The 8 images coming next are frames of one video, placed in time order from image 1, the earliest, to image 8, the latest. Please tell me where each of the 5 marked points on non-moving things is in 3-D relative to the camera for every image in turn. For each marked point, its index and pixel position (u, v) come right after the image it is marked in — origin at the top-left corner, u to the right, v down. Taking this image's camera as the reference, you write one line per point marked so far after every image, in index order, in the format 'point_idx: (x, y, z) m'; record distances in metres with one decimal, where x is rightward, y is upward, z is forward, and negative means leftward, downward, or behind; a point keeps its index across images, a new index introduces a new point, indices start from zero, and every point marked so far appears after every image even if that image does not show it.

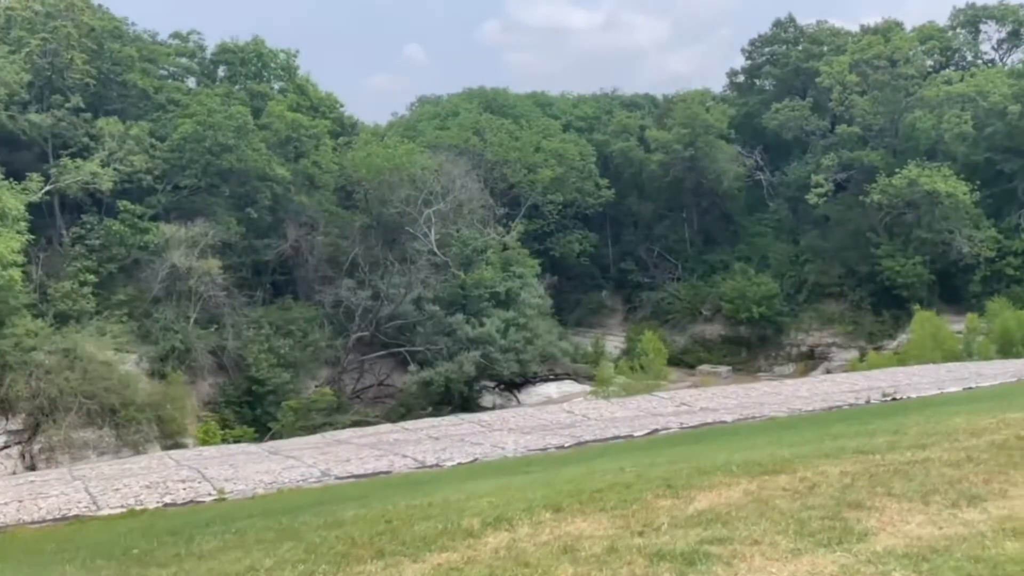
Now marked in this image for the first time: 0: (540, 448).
0: (+0.4, -2.4, +12.0) m
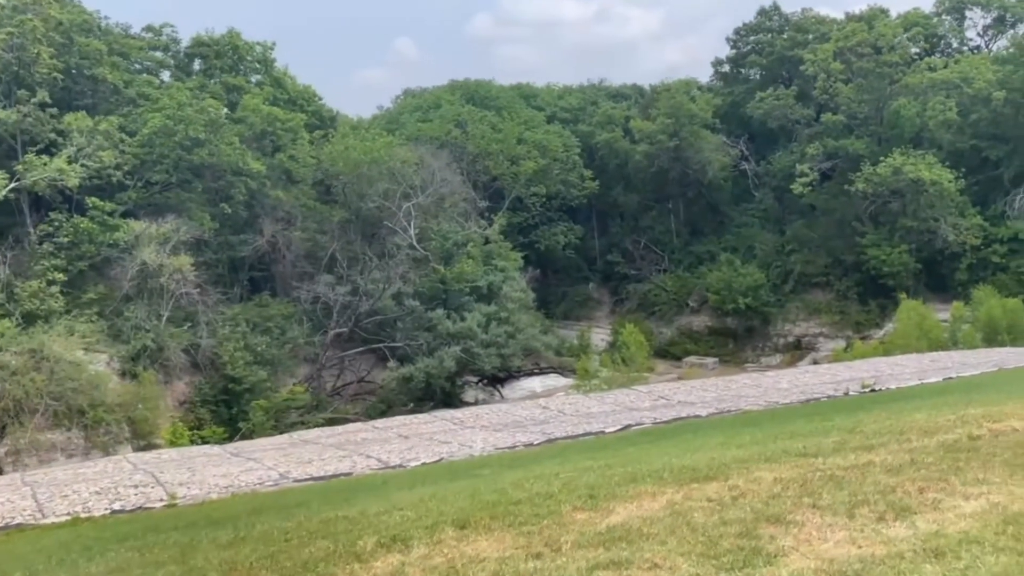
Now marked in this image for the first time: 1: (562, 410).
0: (-0.1, -2.3, +11.7) m
1: (+1.0, -2.4, +15.9) m
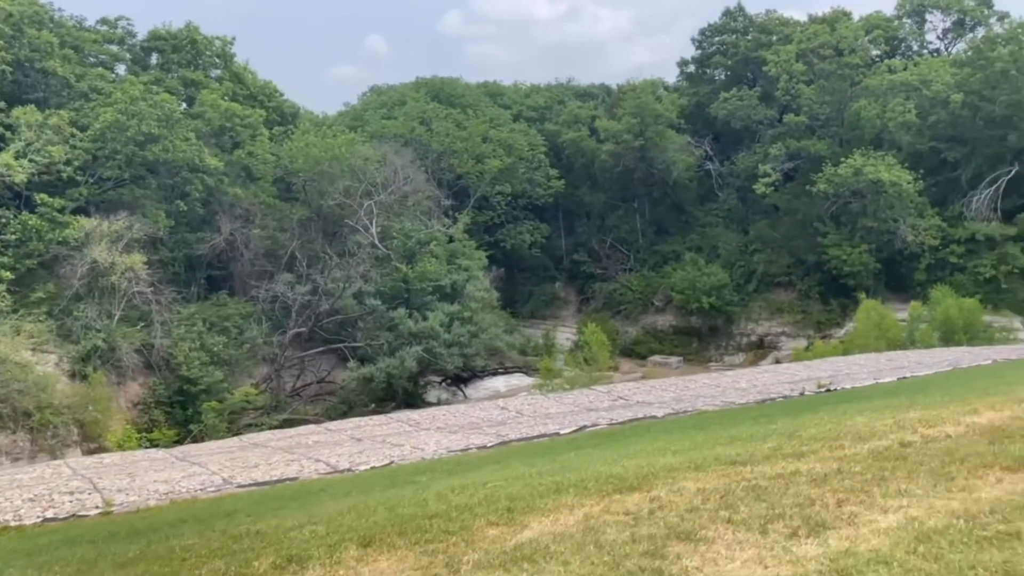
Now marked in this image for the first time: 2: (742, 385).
0: (-0.7, -2.3, +11.5) m
1: (+0.2, -2.4, +15.8) m
2: (+5.2, -2.2, +17.9) m
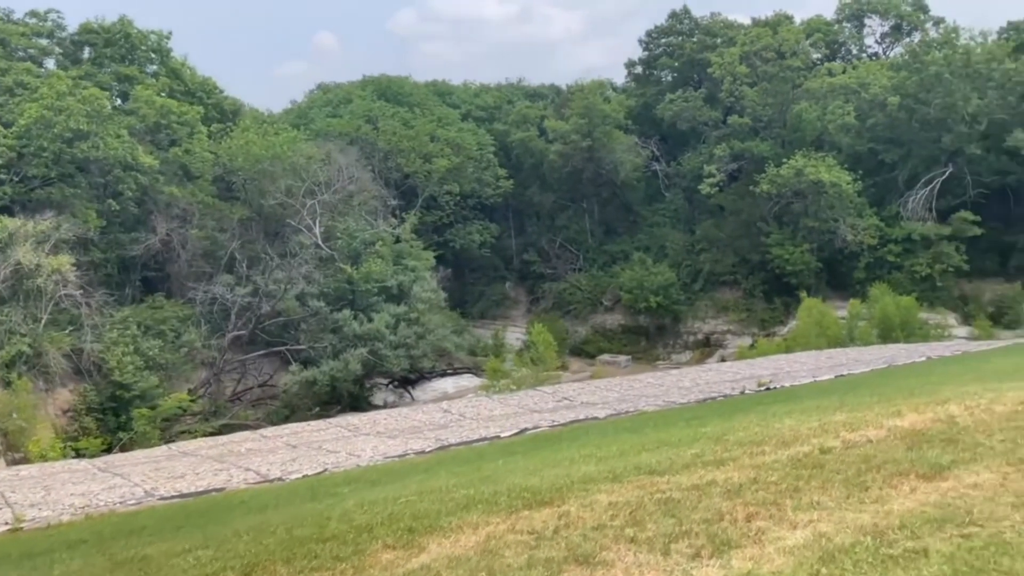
0: (-1.6, -2.4, +11.2) m
1: (-1.0, -2.4, +15.6) m
2: (+3.9, -2.2, +17.9) m
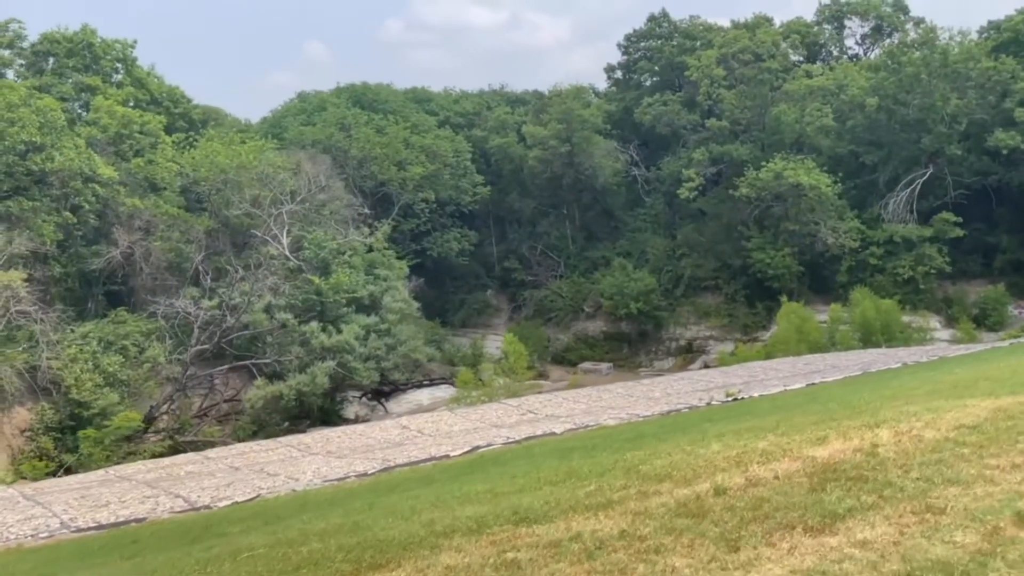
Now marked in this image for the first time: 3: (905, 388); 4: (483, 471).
0: (-2.3, -2.5, +10.7) m
1: (-1.7, -2.7, +15.0) m
2: (+3.1, -2.3, +17.4) m
3: (+4.2, -1.1, +8.5) m
4: (-0.3, -1.6, +7.1) m
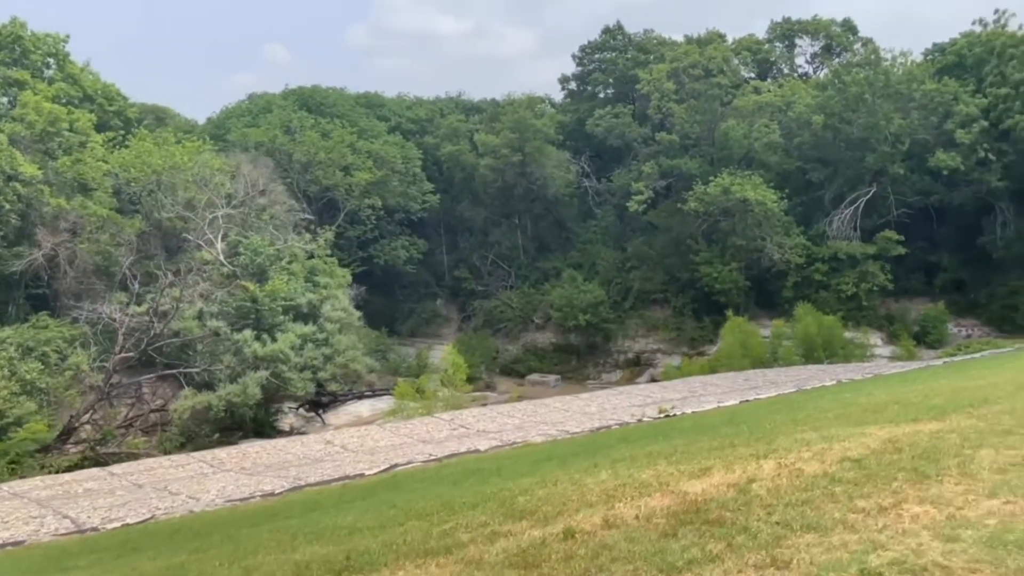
0: (-3.4, -2.7, +10.2) m
1: (-3.0, -2.8, +14.5) m
2: (+1.7, -2.6, +17.2) m
3: (+3.2, -1.3, +8.3) m
4: (-1.2, -1.8, +6.7) m
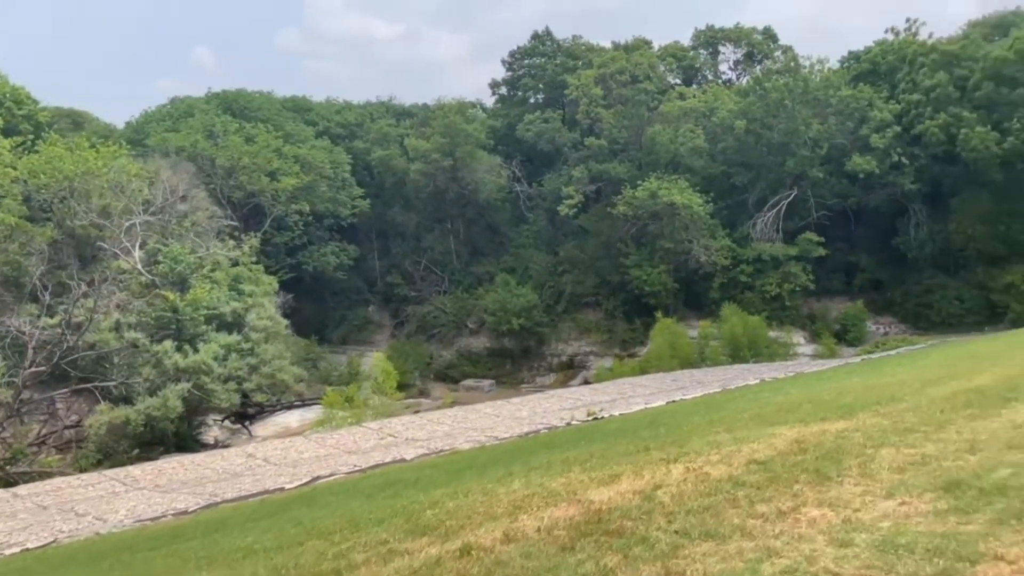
0: (-4.4, -2.8, +9.7) m
1: (-4.3, -3.0, +14.1) m
2: (+0.2, -2.7, +17.1) m
3: (+2.4, -1.3, +8.4) m
4: (-1.9, -1.8, +6.4) m
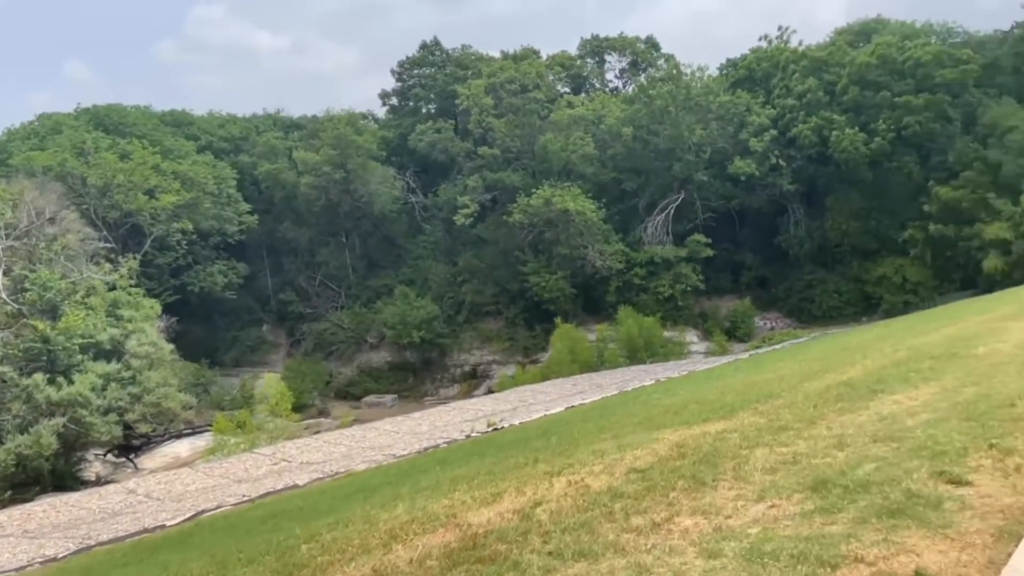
0: (-5.6, -3.1, +9.0) m
1: (-6.0, -3.4, +13.3) m
2: (-1.9, -3.0, +16.8) m
3: (+1.2, -1.3, +8.4) m
4: (-2.7, -2.0, +6.0) m
